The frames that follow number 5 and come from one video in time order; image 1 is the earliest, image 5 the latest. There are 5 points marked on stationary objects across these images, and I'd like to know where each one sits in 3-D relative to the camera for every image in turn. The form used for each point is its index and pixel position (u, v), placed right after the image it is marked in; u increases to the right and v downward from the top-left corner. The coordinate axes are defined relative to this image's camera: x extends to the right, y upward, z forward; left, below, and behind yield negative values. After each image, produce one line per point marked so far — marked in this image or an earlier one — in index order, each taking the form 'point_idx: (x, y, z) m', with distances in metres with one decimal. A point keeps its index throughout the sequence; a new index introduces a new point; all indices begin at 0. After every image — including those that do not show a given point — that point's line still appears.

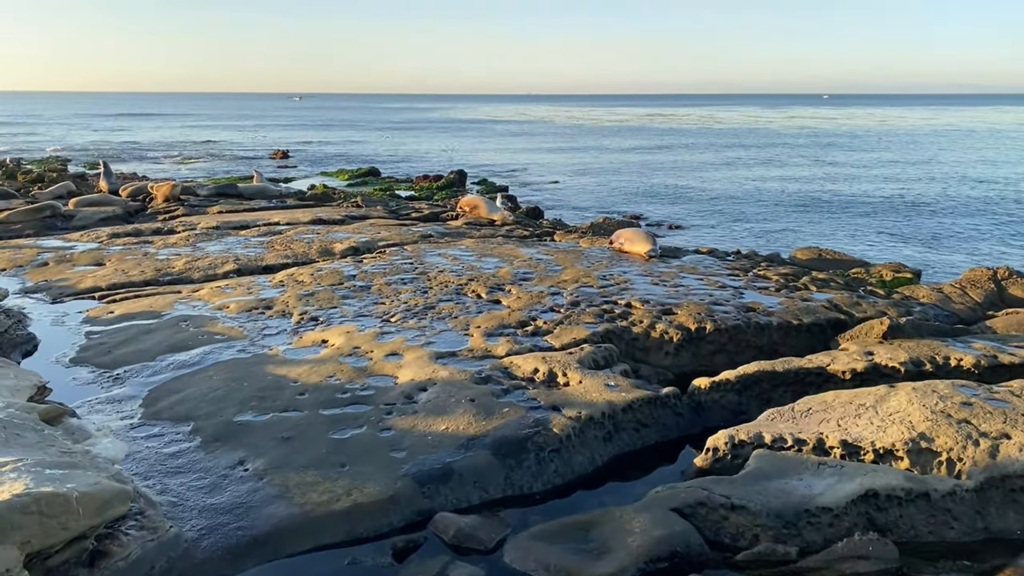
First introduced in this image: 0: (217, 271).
0: (-3.8, +0.2, +10.5) m
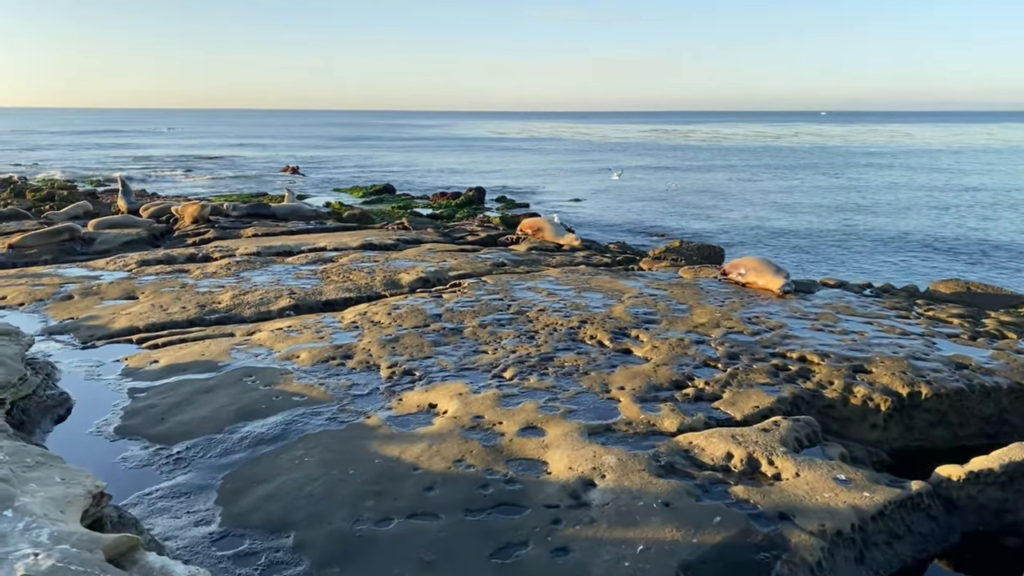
0: (-2.7, -0.2, +9.1) m
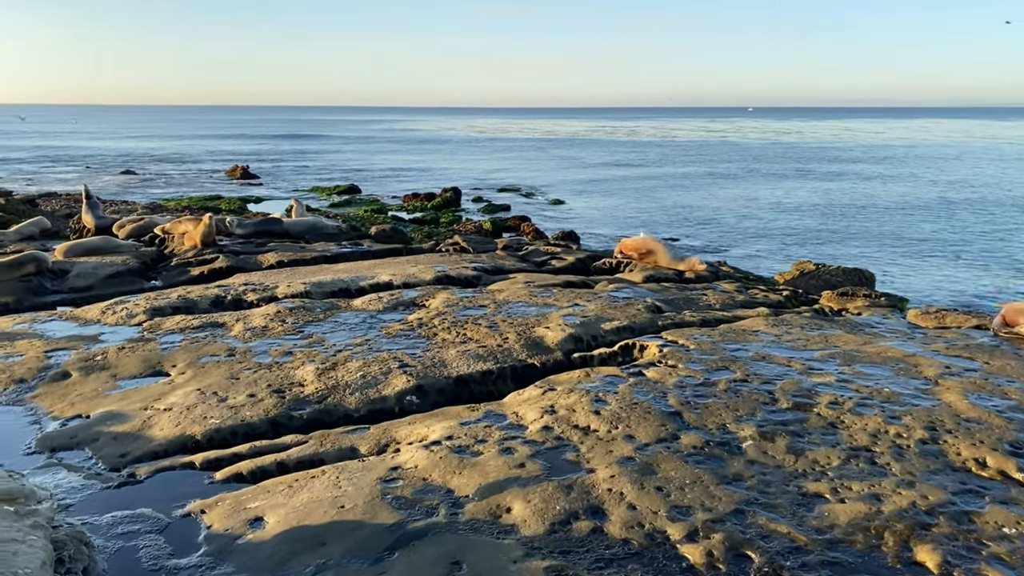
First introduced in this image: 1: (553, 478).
0: (-1.0, -0.8, +6.2) m
1: (+0.2, -1.1, +4.5) m
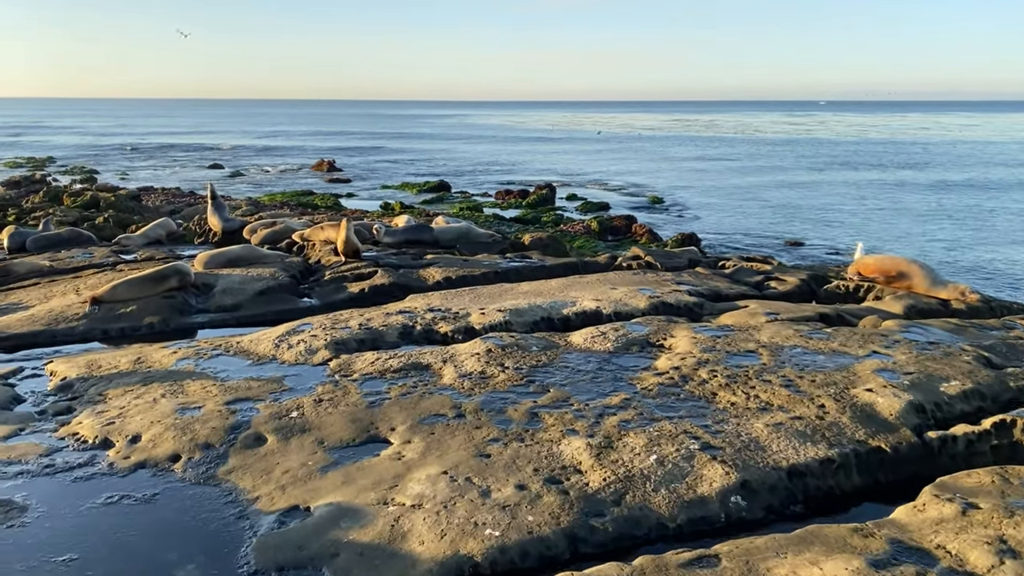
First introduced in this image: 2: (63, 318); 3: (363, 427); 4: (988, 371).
0: (+1.1, -1.2, +4.5) m
1: (+2.1, -1.4, +2.7) m
2: (-5.0, -0.3, +9.0) m
3: (-1.0, -0.9, +5.5) m
4: (+3.5, -0.6, +5.9) m
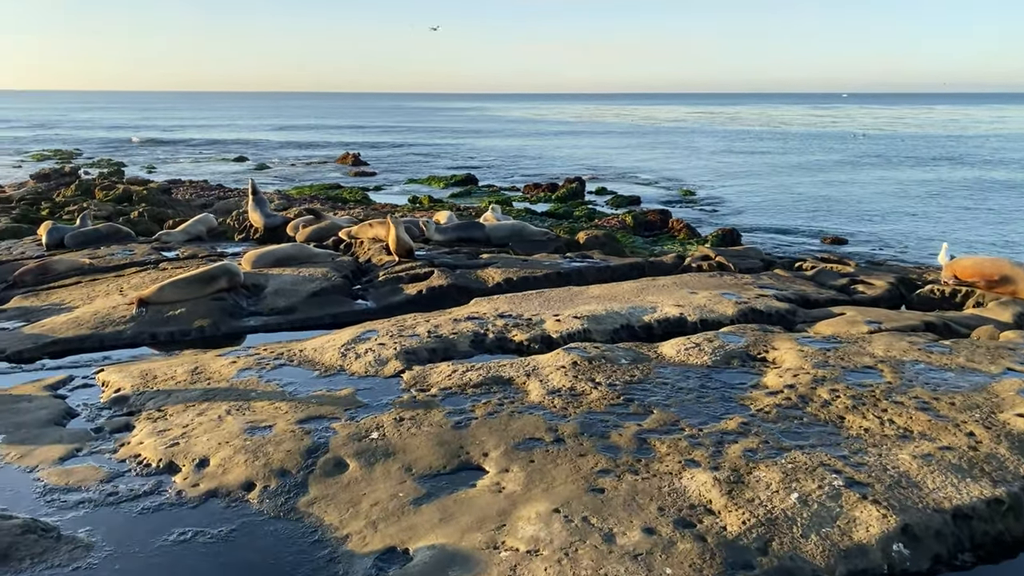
0: (+1.7, -1.2, +3.9) m
1: (+2.7, -1.5, +2.1) m
2: (-4.3, -0.4, +8.5) m
3: (-0.4, -1.0, +5.0) m
4: (+4.2, -0.7, +5.3) m
